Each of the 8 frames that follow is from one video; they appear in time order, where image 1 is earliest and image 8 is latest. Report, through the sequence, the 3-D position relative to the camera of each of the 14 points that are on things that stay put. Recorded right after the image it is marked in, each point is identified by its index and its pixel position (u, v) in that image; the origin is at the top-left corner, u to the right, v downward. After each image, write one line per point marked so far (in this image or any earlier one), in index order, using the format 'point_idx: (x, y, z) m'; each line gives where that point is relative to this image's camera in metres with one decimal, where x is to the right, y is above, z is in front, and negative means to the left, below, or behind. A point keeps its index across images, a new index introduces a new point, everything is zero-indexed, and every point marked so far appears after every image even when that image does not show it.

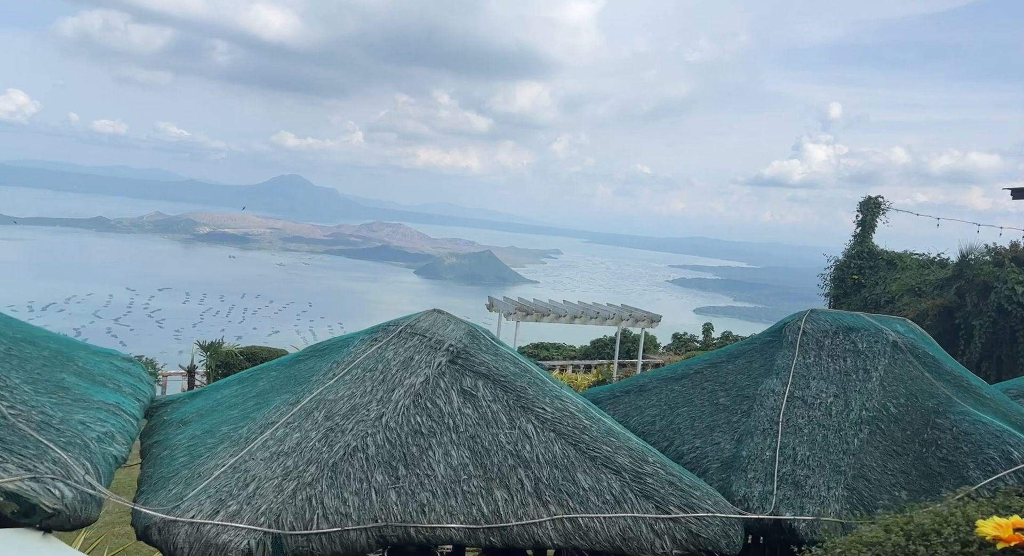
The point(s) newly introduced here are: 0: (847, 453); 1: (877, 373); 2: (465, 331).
0: (+2.7, -1.4, +6.8) m
1: (+3.4, -0.9, +7.8) m
2: (-0.4, -0.4, +6.7) m
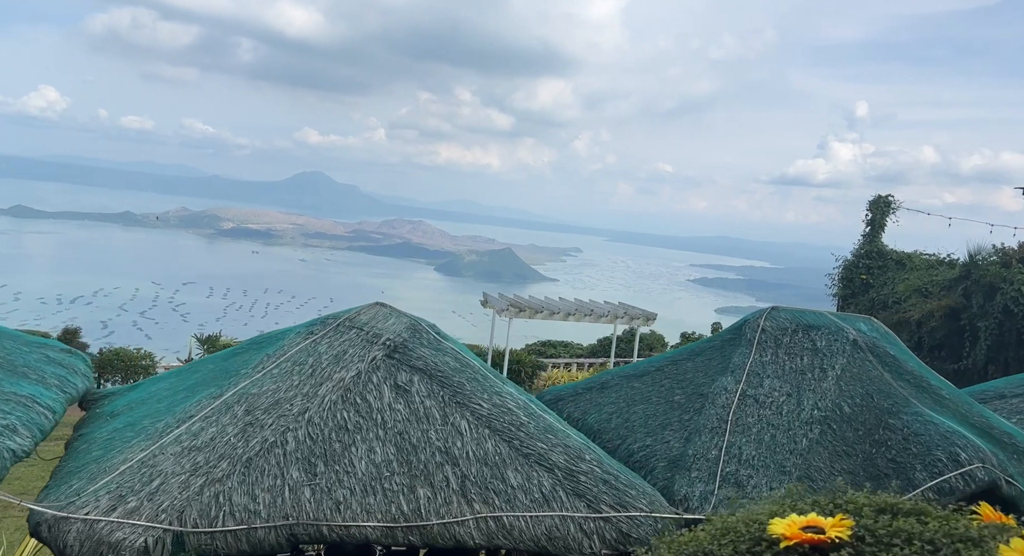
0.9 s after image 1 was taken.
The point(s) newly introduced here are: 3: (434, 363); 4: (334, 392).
0: (+2.2, -1.4, +6.7) m
1: (+3.0, -0.9, +7.7) m
2: (-0.8, -0.4, +6.6) m
3: (-0.6, -0.6, +6.2) m
4: (-1.2, -0.8, +5.6) m
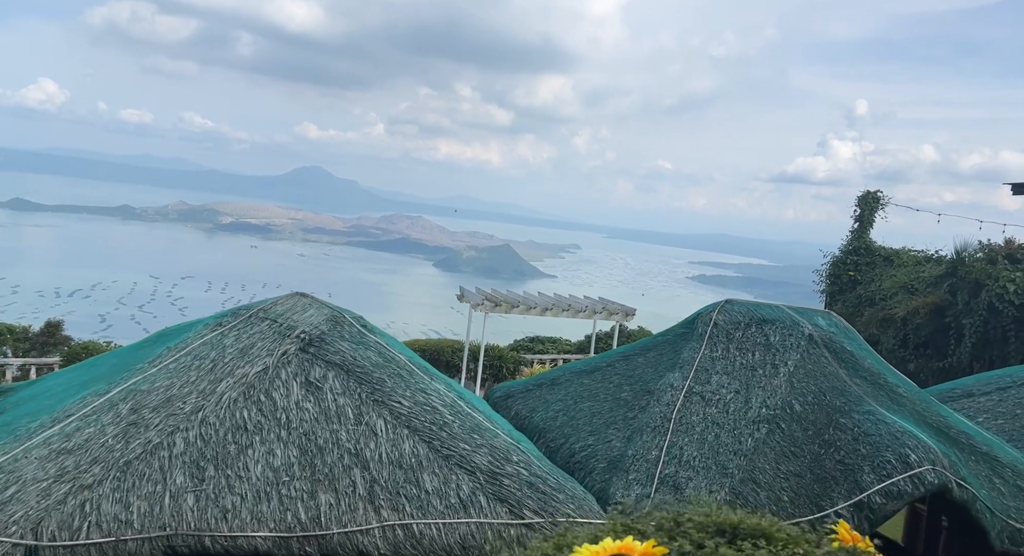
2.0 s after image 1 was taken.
0: (+1.7, -1.3, +6.3) m
1: (+2.4, -0.8, +7.4) m
2: (-1.4, -0.3, +6.2) m
3: (-1.1, -0.5, +5.8) m
4: (-1.7, -0.7, +5.1) m
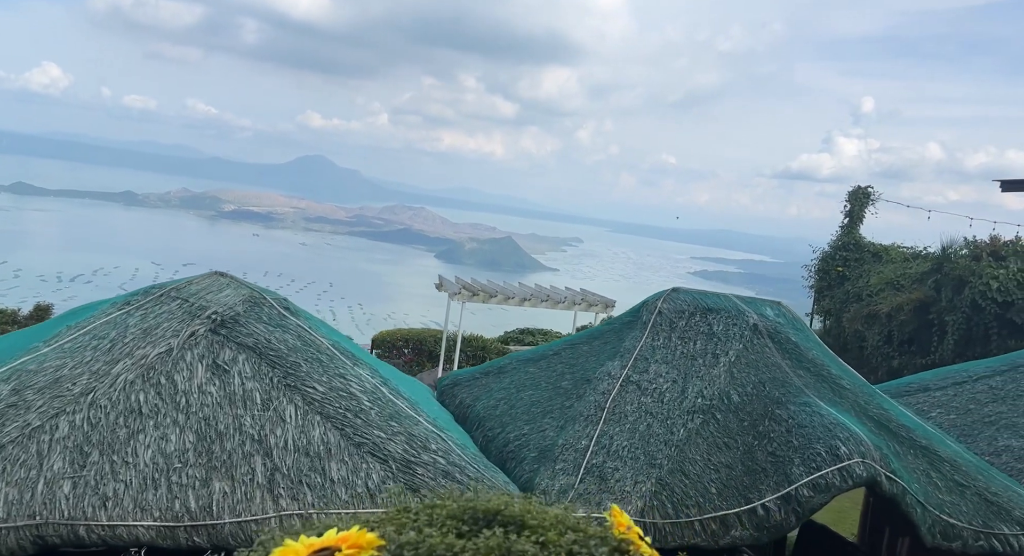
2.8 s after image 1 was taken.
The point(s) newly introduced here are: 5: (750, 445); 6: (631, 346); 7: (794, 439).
0: (+1.2, -1.2, +6.2) m
1: (+1.8, -0.7, +7.2) m
2: (-1.9, -0.1, +6.0) m
3: (-1.6, -0.4, +5.6) m
4: (-2.2, -0.5, +4.9) m
5: (+1.8, -1.2, +6.2) m
6: (+1.1, -0.6, +7.5) m
7: (+2.0, -1.2, +6.0) m
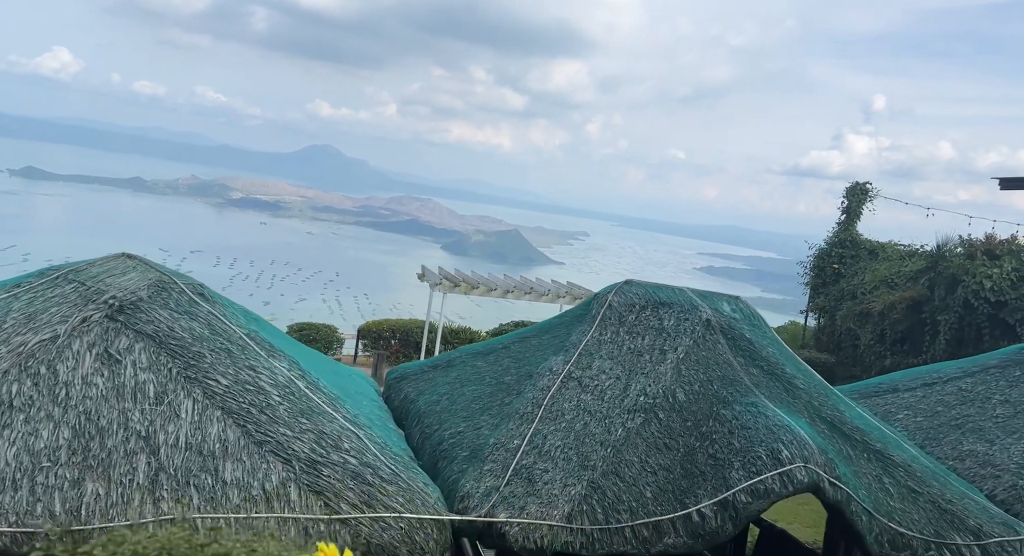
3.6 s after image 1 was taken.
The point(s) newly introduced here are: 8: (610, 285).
0: (+0.6, -1.2, +5.8) m
1: (+1.3, -0.6, +6.9) m
2: (-2.4, 0.0, +5.5) m
3: (-2.1, -0.3, +5.2) m
4: (-2.7, -0.4, +4.5) m
5: (+1.3, -1.2, +5.9) m
6: (+0.6, -0.5, +7.2) m
7: (+1.5, -1.1, +5.7) m
8: (+0.9, -0.1, +7.8) m
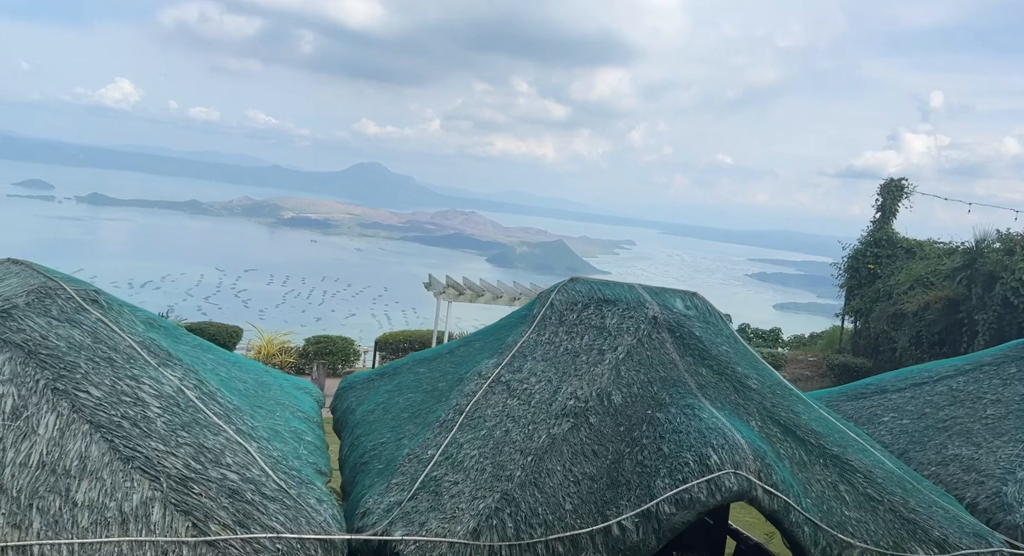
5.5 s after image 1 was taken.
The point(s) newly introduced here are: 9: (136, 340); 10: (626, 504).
0: (+0.1, -1.1, +5.4) m
1: (+0.8, -0.6, +6.4) m
2: (-3.0, -0.1, +5.2) m
3: (-2.7, -0.3, +4.8) m
4: (-3.3, -0.5, +4.1) m
5: (+0.7, -1.1, +5.4) m
6: (0.0, -0.5, +6.7) m
7: (+1.0, -1.0, +5.2) m
8: (+0.4, 0.0, +7.3) m
9: (-2.4, -0.4, +5.3) m
10: (+0.7, -1.3, +5.0) m
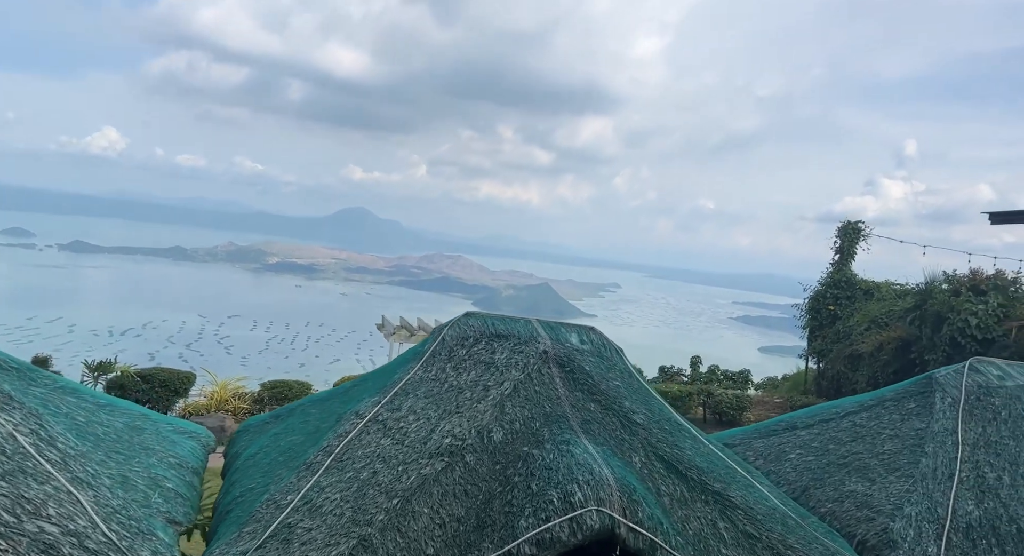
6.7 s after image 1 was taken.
0: (-0.7, -1.3, +5.2) m
1: (-0.1, -0.8, +6.3) m
2: (-3.8, -0.3, +4.9) m
3: (-3.5, -0.5, +4.5) m
4: (-4.1, -0.6, +3.8) m
5: (-0.1, -1.3, +5.2) m
6: (-0.9, -0.8, +6.6) m
7: (+0.1, -1.2, +5.0) m
8: (-0.6, -0.3, +7.2) m
9: (-3.2, -0.6, +5.0) m
10: (-0.1, -1.5, +4.8) m
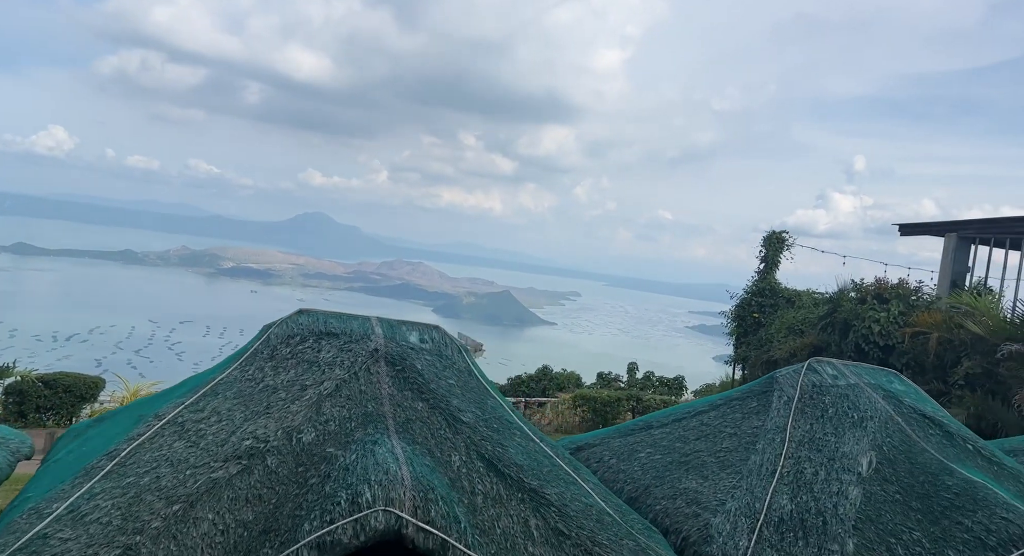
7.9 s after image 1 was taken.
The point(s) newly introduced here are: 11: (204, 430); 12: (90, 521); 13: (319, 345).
0: (-1.9, -1.3, +4.9) m
1: (-1.4, -0.8, +6.0) m
2: (-5.0, -0.2, +4.3) m
3: (-4.6, -0.5, +4.0) m
4: (-5.1, -0.5, +3.2) m
5: (-1.3, -1.3, +5.0) m
6: (-2.2, -0.7, +6.2) m
7: (-1.1, -1.2, +4.8) m
8: (-1.9, -0.3, +6.9) m
9: (-4.4, -0.6, +4.5) m
10: (-1.3, -1.5, +4.5) m
11: (-2.0, -1.0, +5.6) m
12: (-2.3, -1.3, +4.7) m
13: (-1.5, -0.5, +6.6) m
